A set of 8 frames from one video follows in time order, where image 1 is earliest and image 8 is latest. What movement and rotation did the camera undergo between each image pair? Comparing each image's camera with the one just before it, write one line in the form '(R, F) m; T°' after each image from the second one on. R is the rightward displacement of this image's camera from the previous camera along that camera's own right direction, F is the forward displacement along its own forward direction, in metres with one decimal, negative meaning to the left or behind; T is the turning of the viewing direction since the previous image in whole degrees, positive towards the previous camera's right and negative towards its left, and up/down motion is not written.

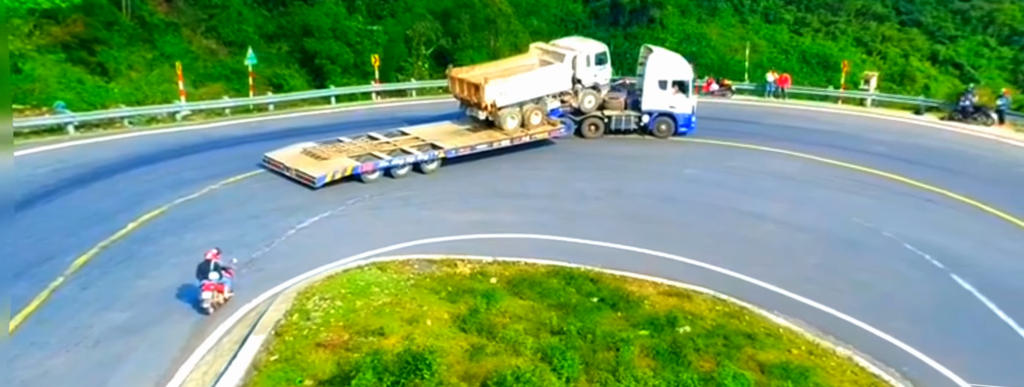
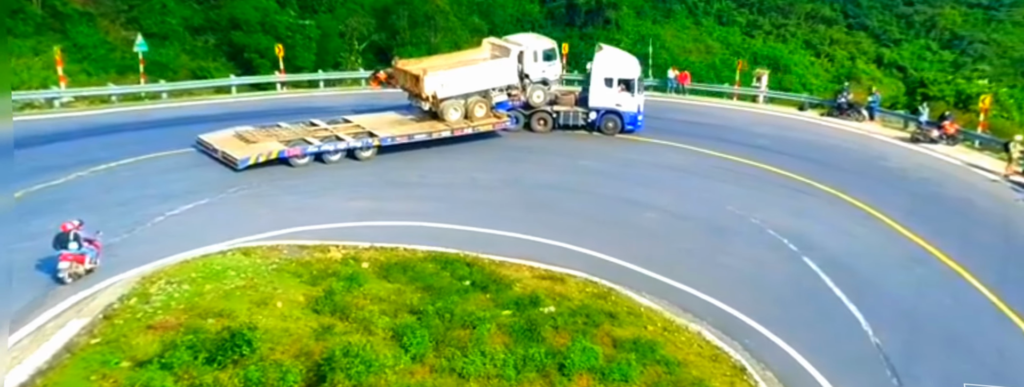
(+1.5, 0.0) m; +7°
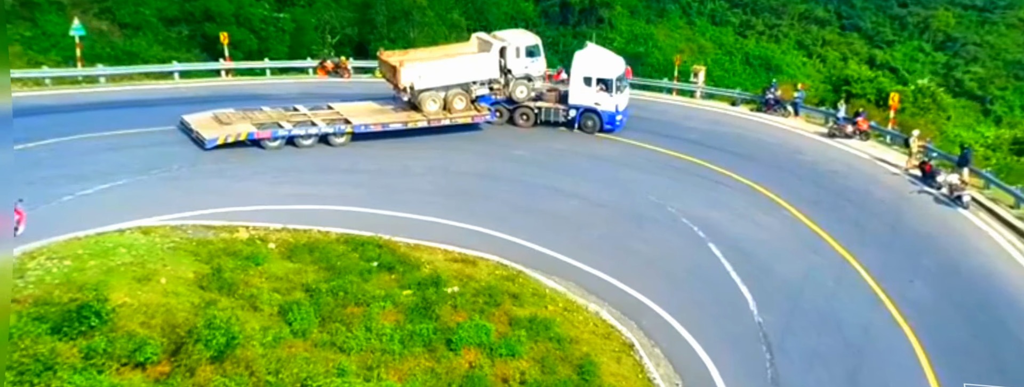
(+1.4, -0.1) m; +4°
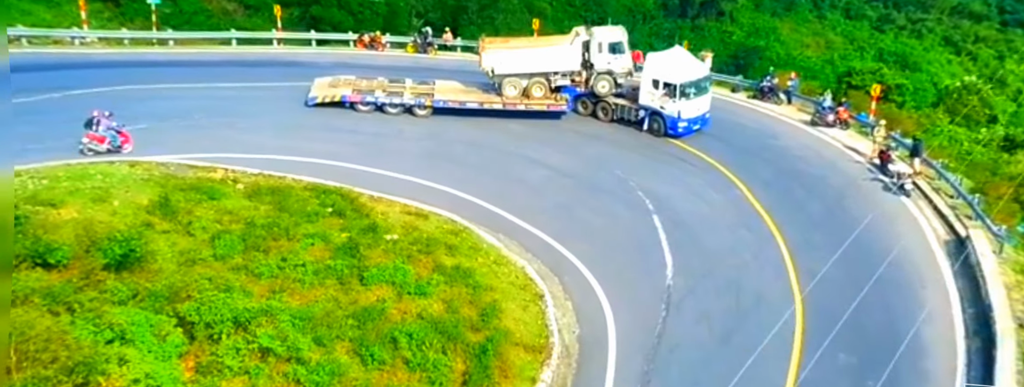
(+2.9, -0.8) m; -3°
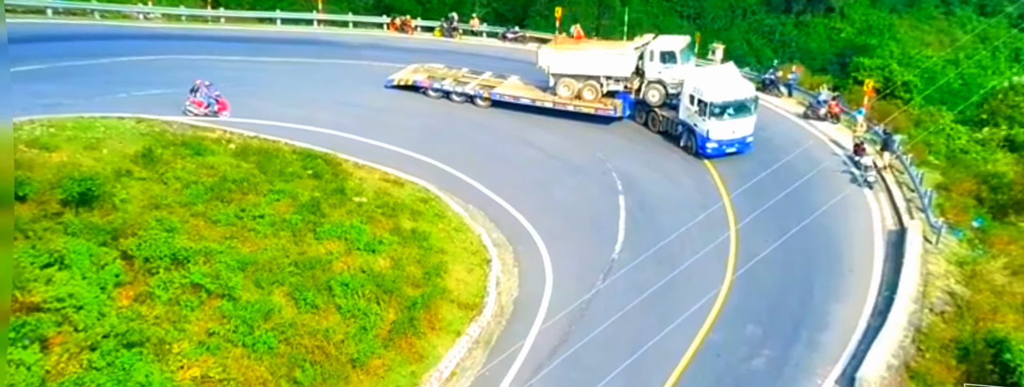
(+2.2, -0.7) m; -3°
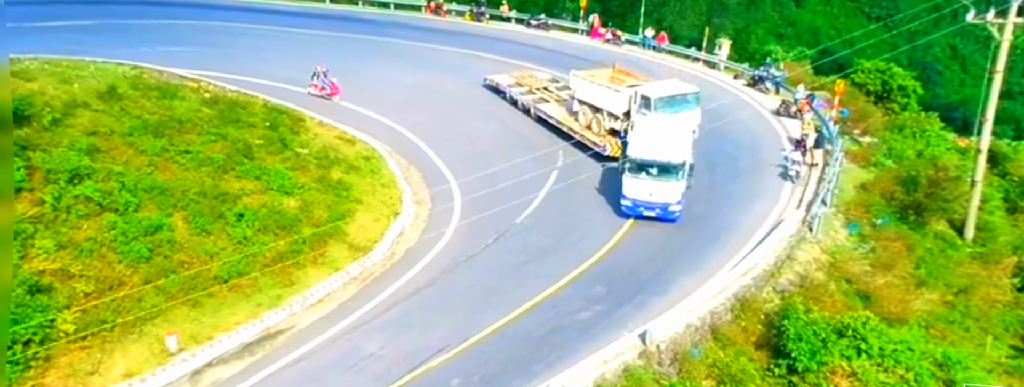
(+3.8, -1.0) m; -3°
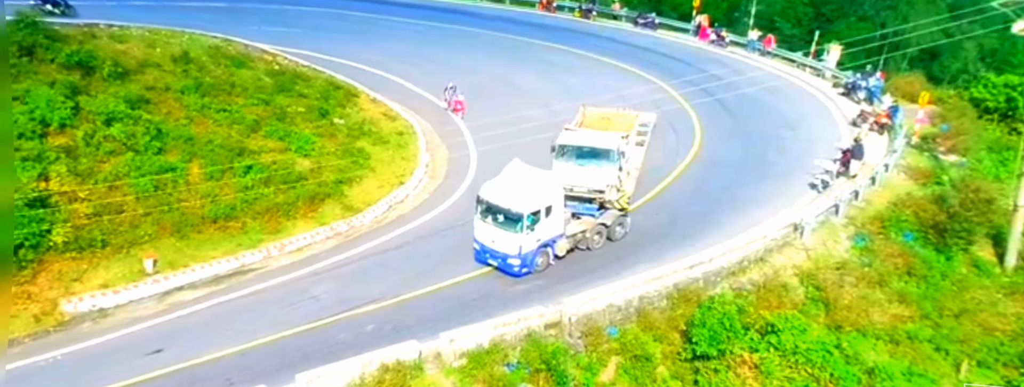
(+3.4, -0.2) m; -10°
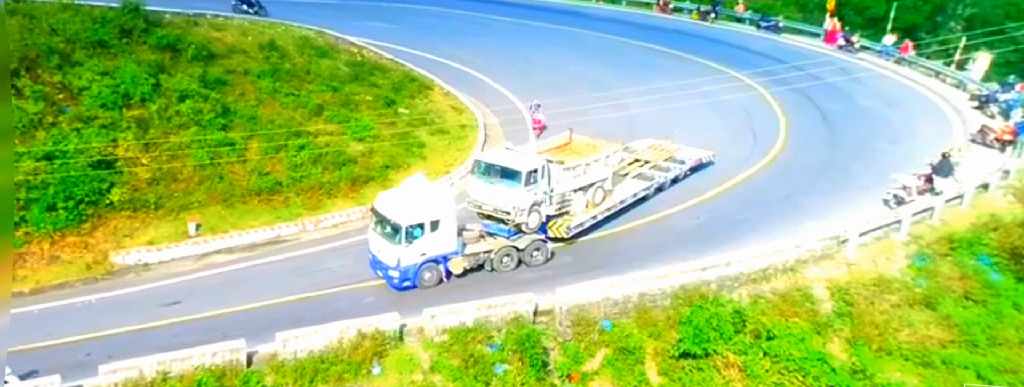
(+1.9, +0.1) m; -9°
